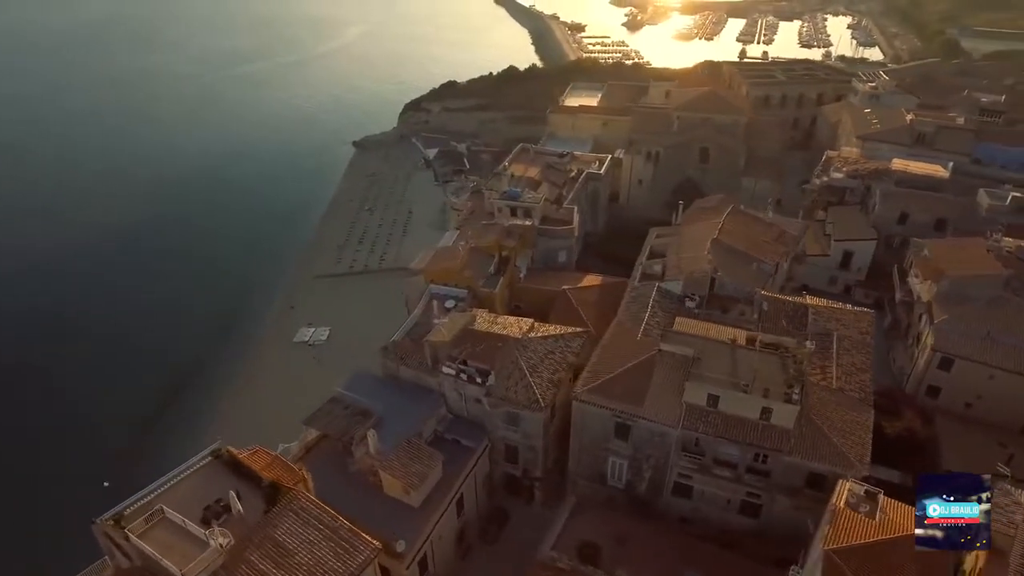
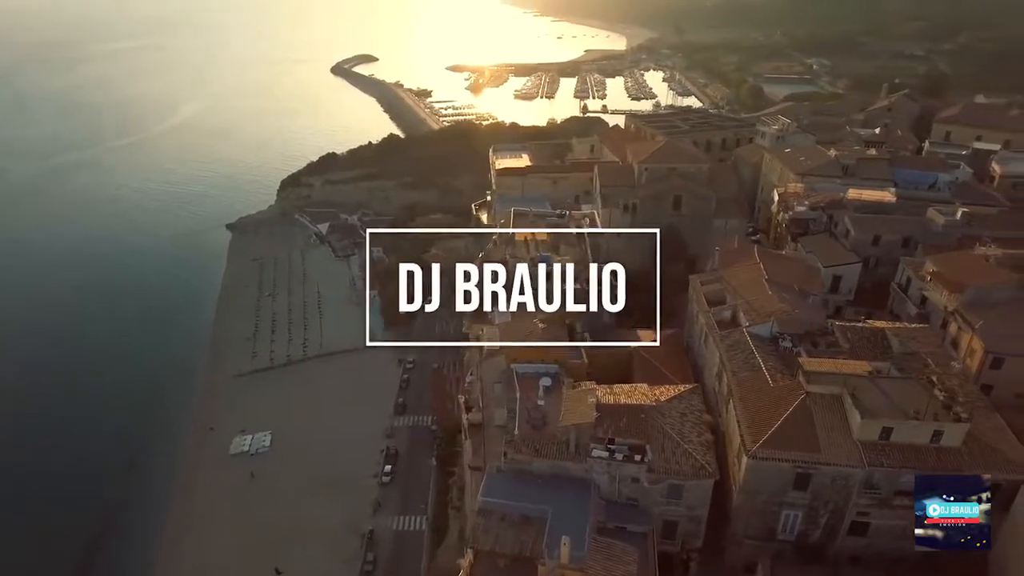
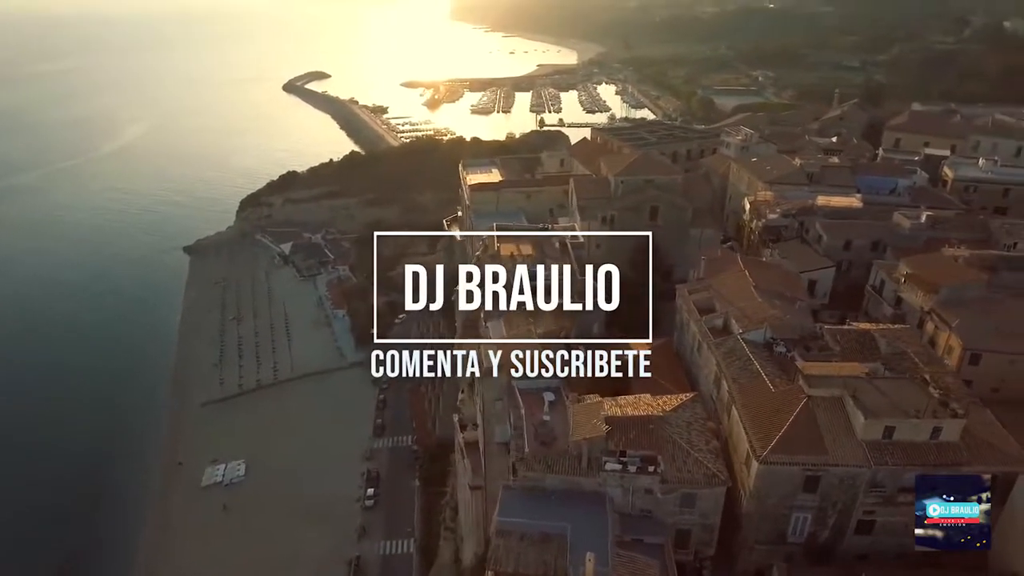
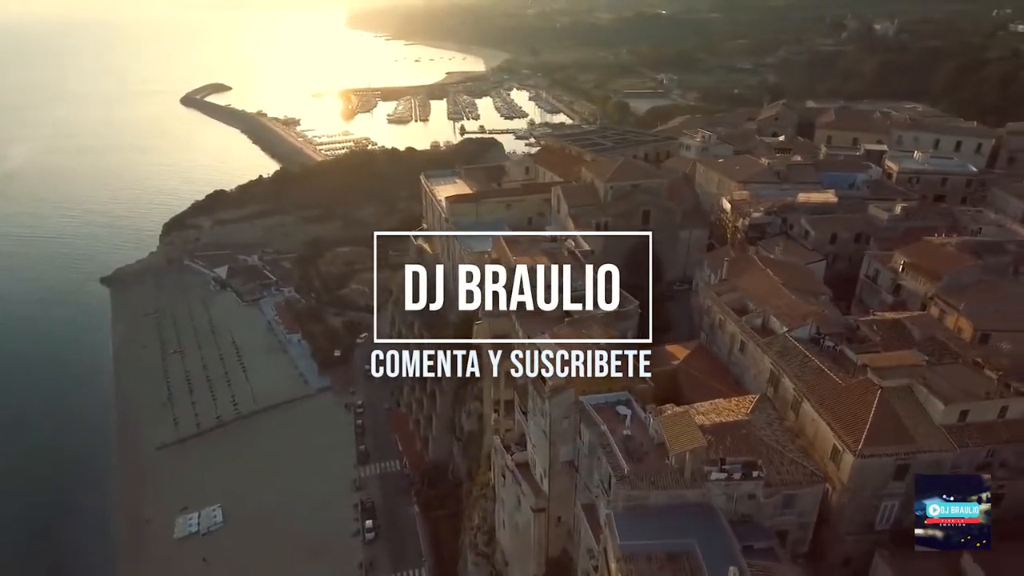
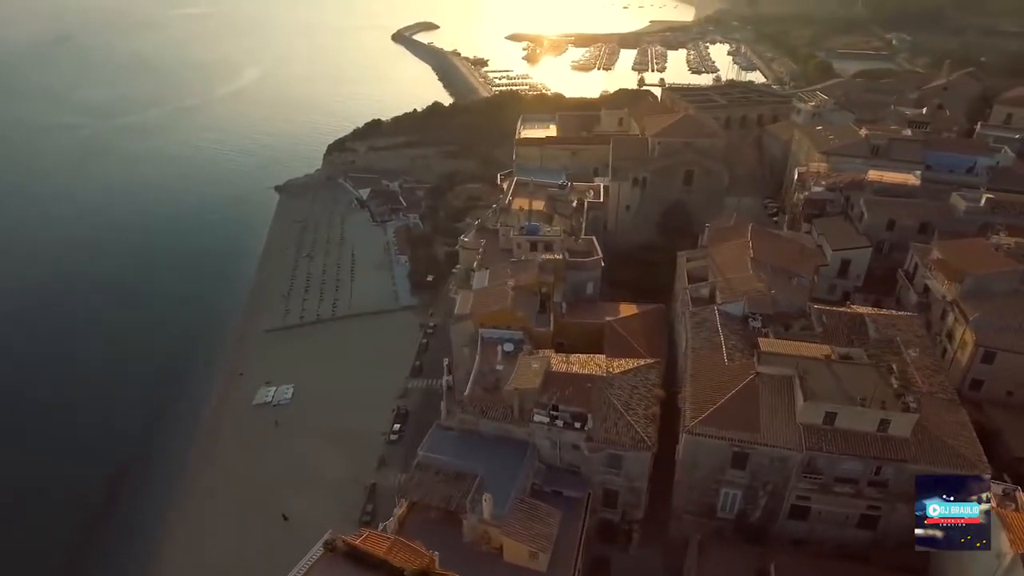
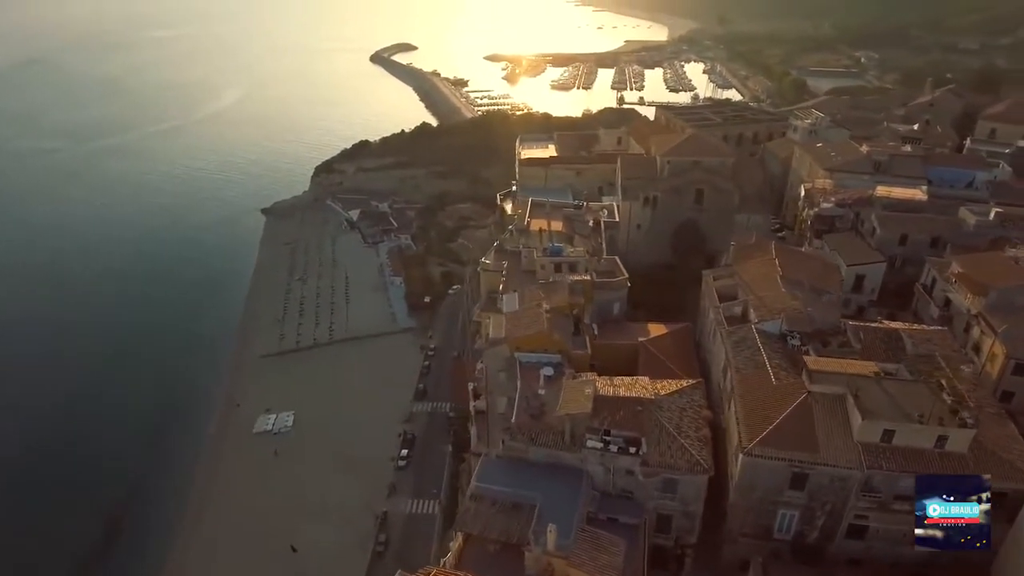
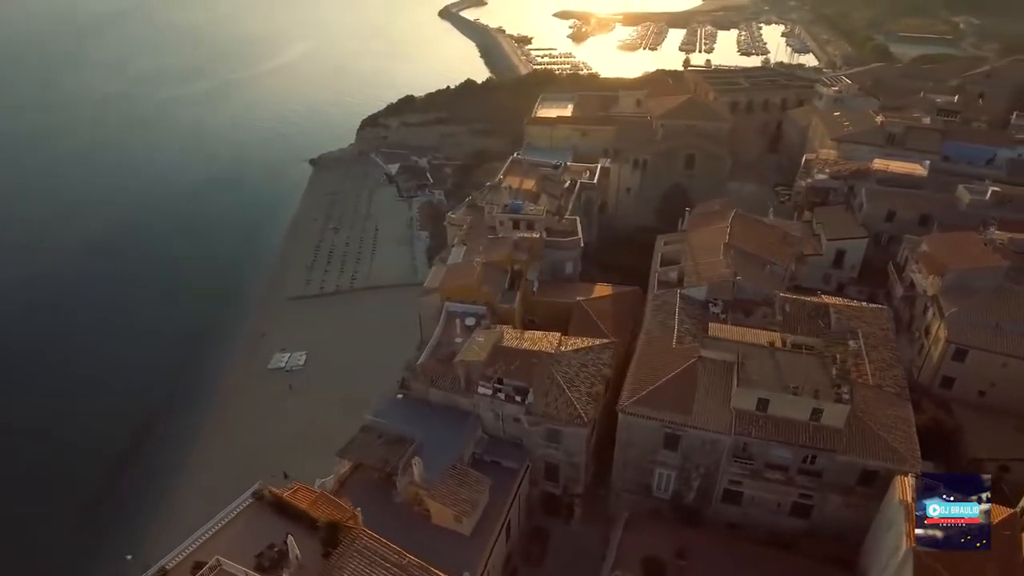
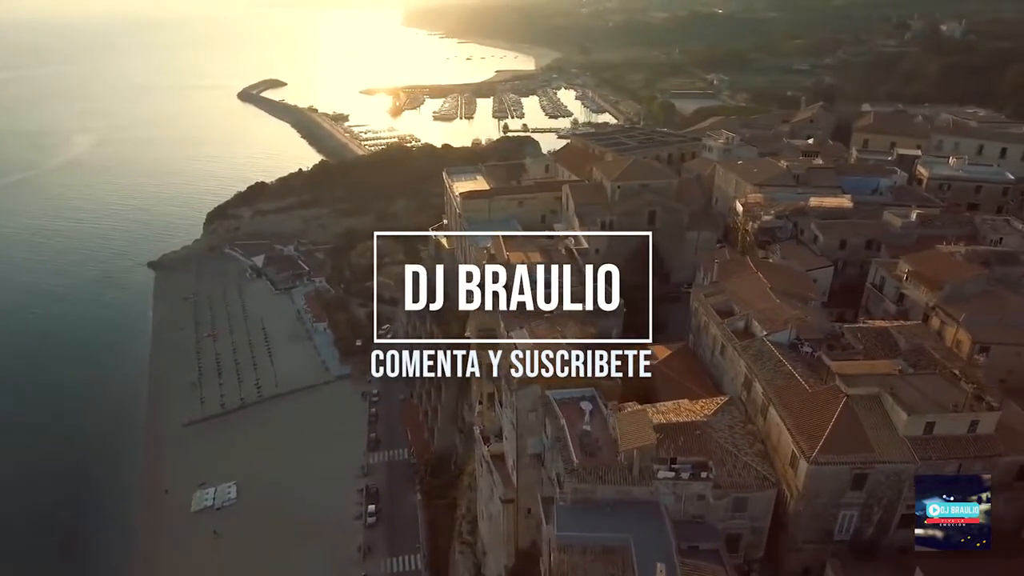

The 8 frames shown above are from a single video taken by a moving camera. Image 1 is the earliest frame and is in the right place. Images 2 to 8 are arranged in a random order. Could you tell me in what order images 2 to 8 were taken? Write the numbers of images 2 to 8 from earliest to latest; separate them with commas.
7, 5, 6, 2, 3, 8, 4
